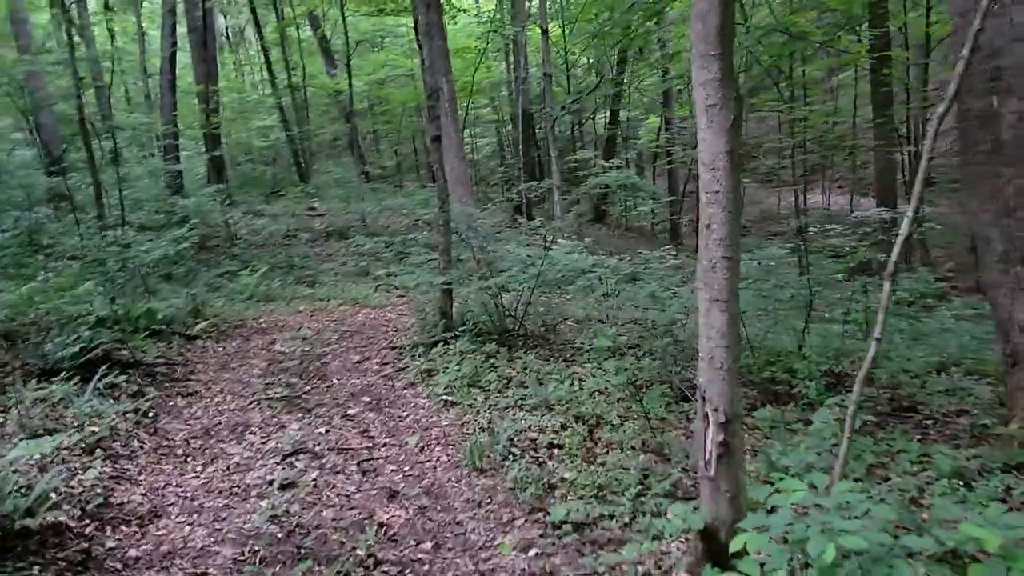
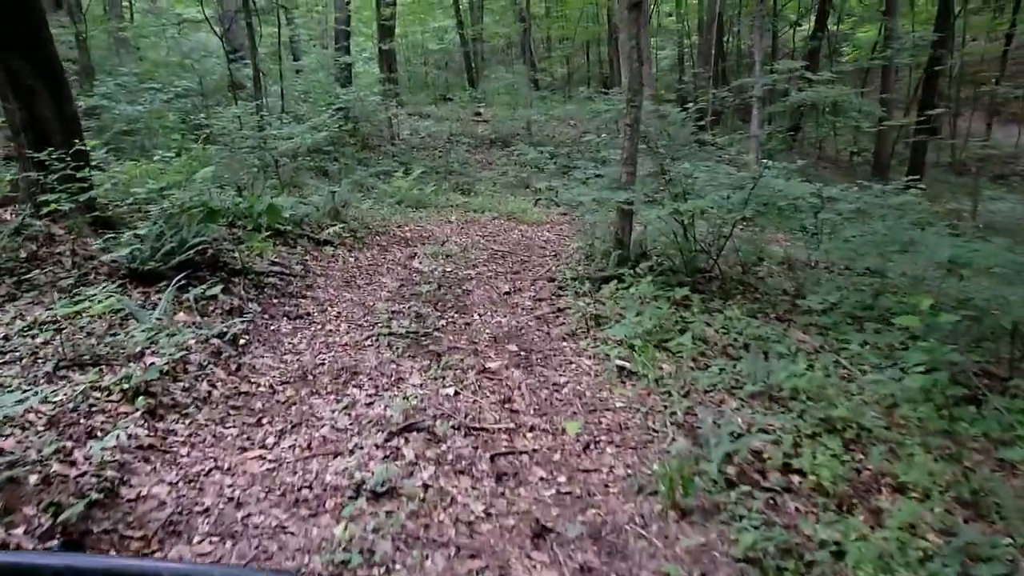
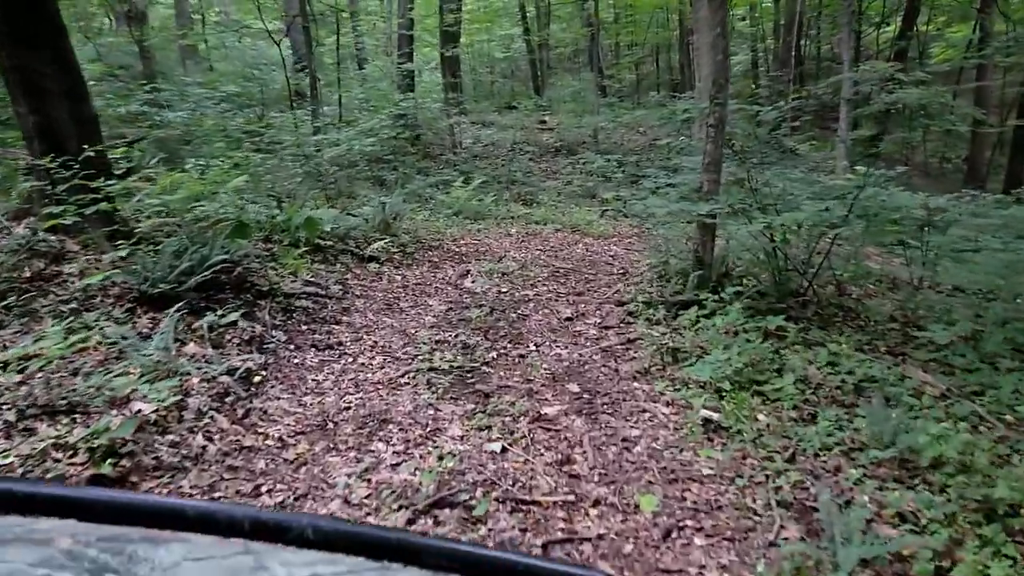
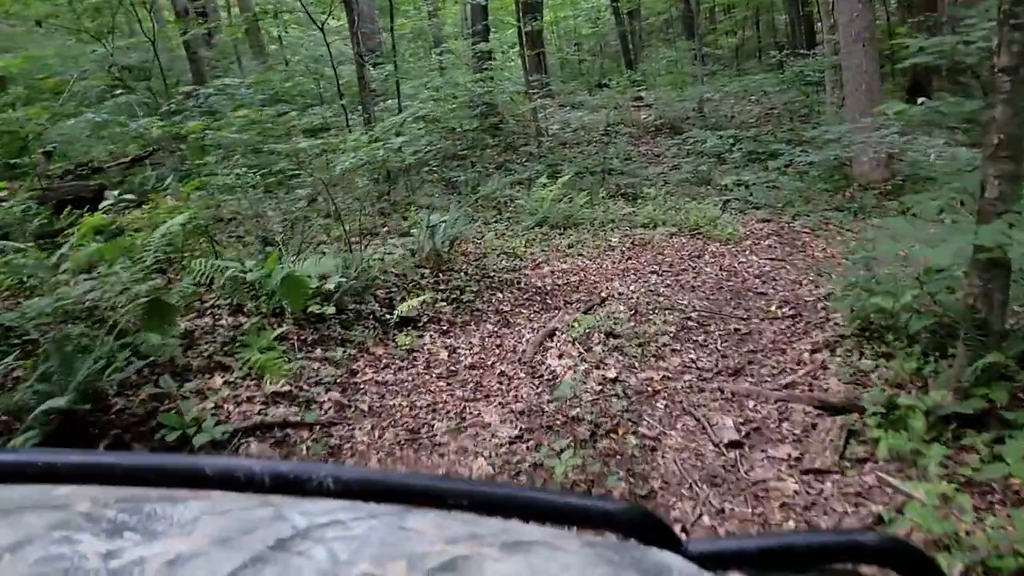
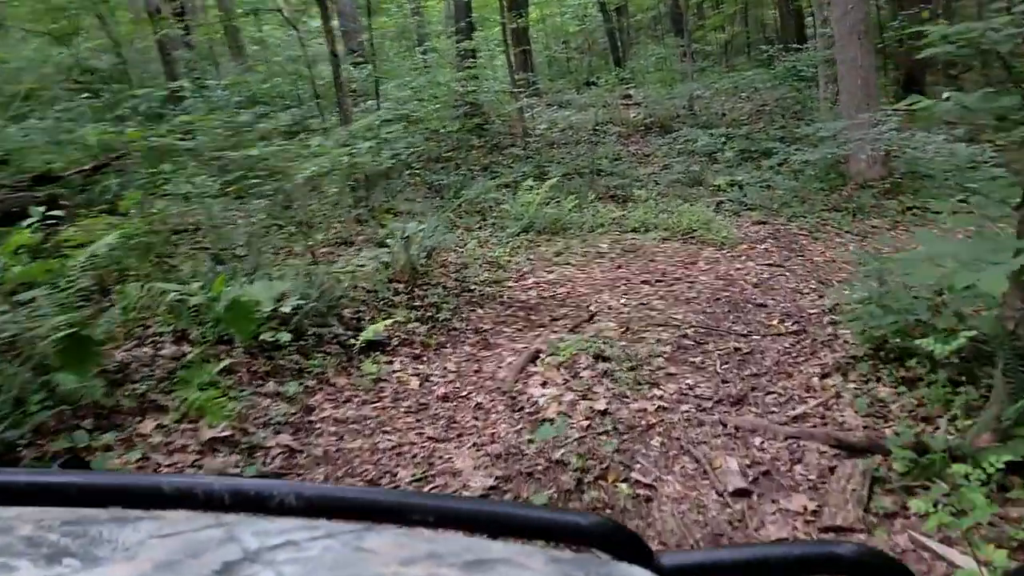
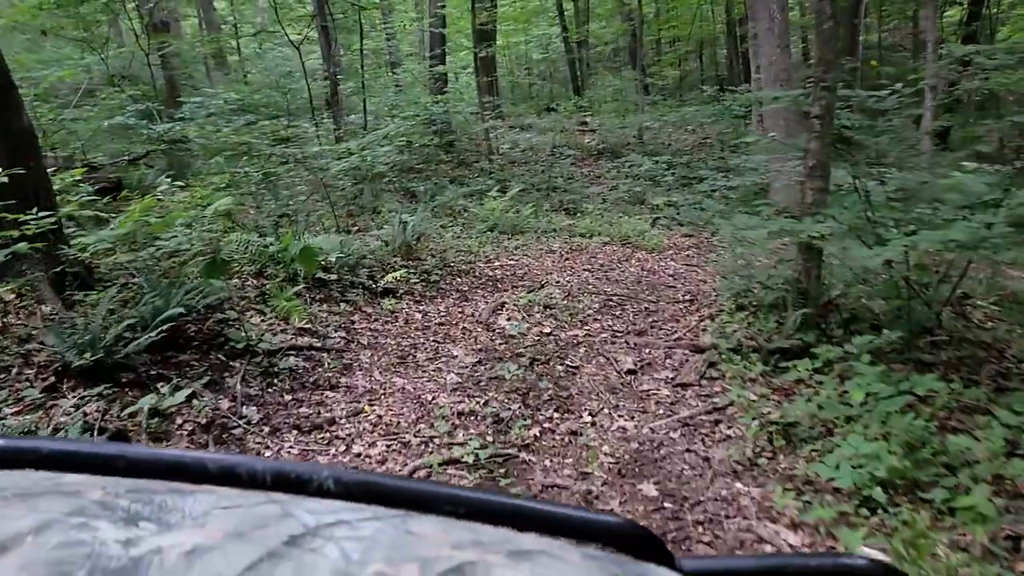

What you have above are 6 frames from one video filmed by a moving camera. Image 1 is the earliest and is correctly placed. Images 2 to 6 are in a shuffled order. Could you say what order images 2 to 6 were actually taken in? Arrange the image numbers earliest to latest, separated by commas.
2, 3, 6, 4, 5
